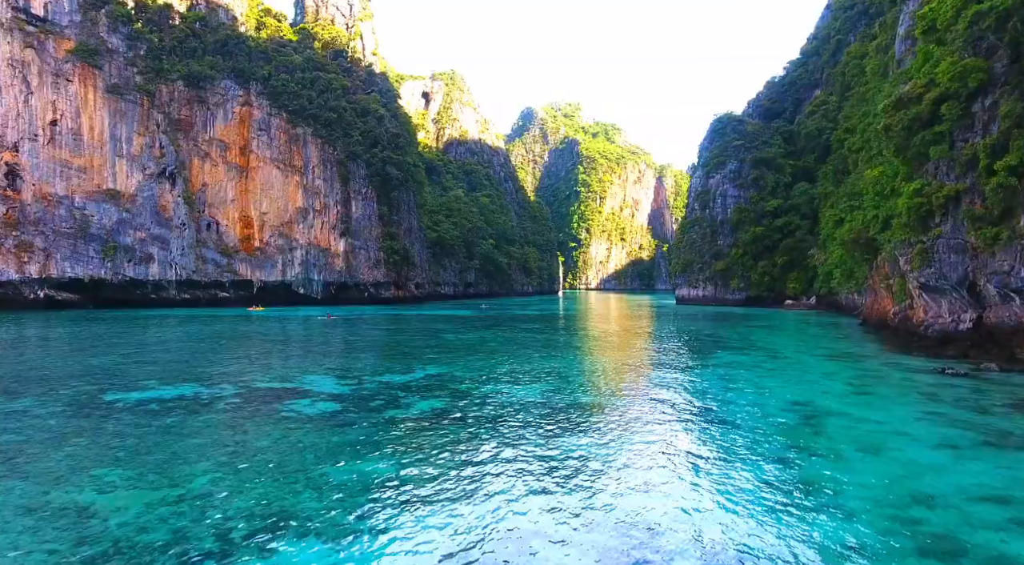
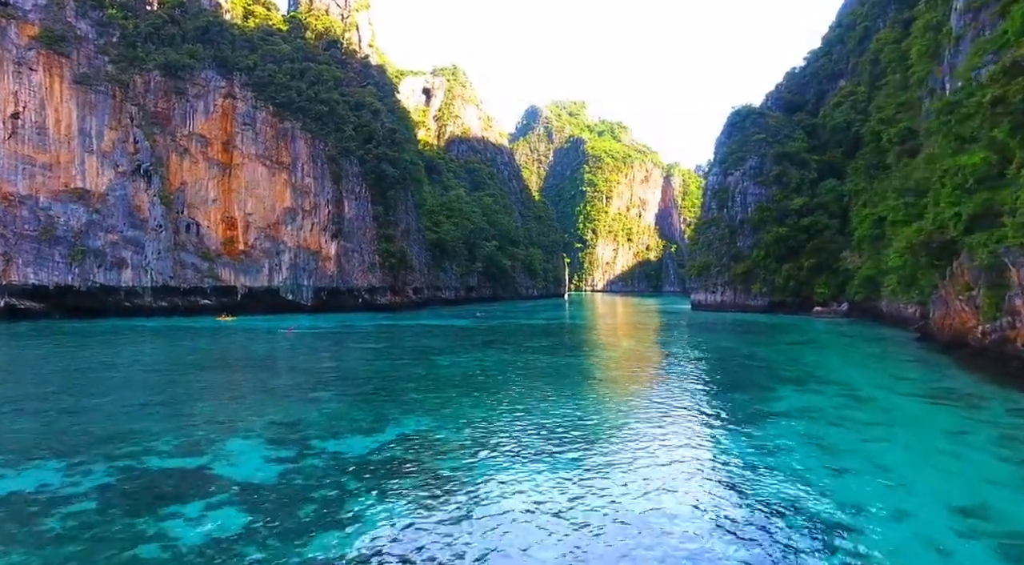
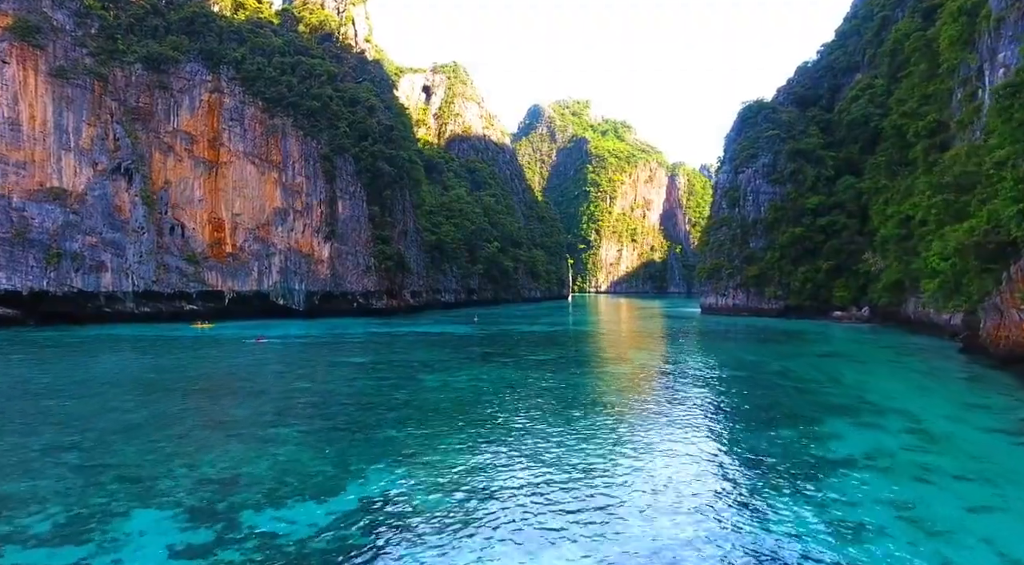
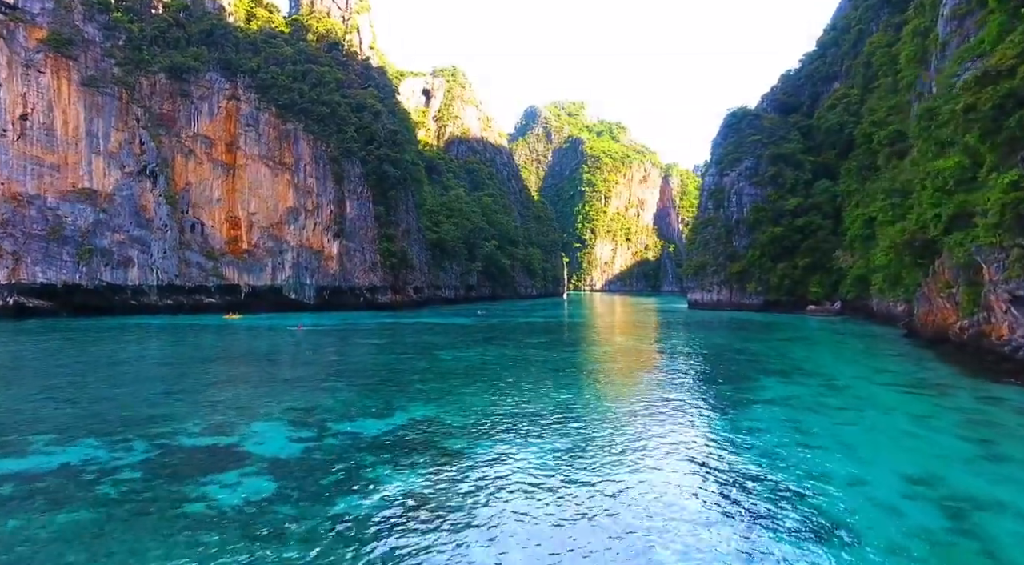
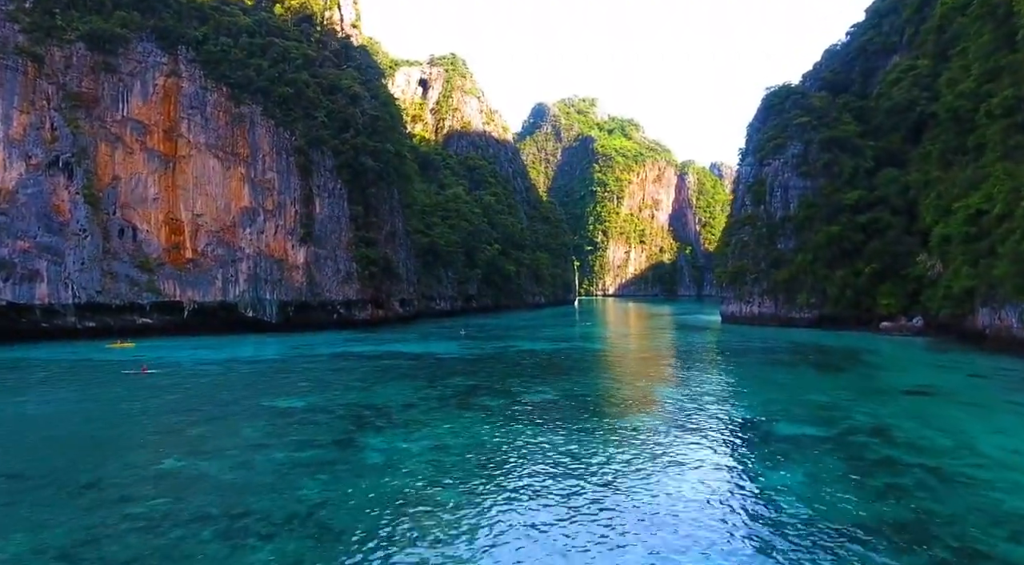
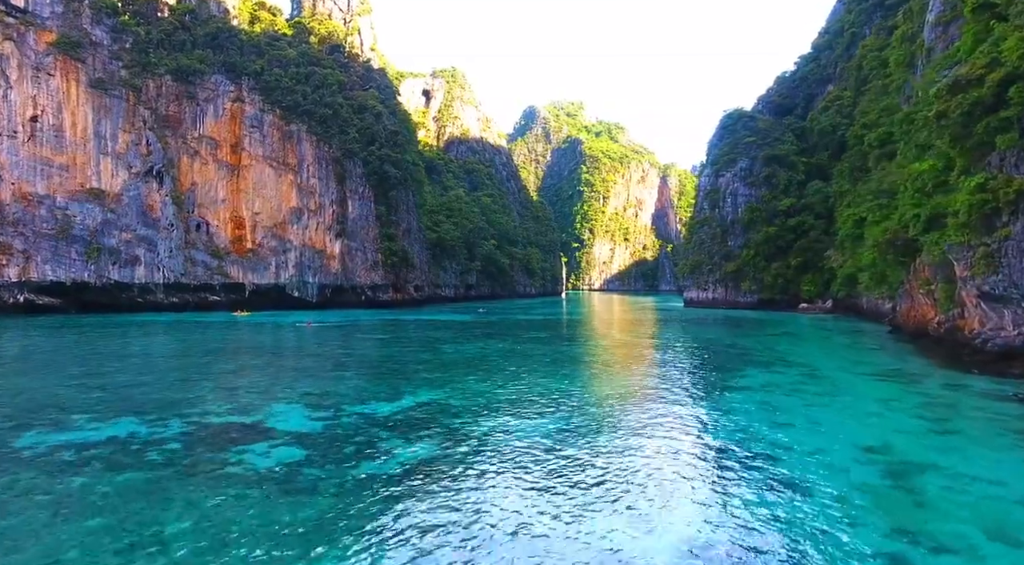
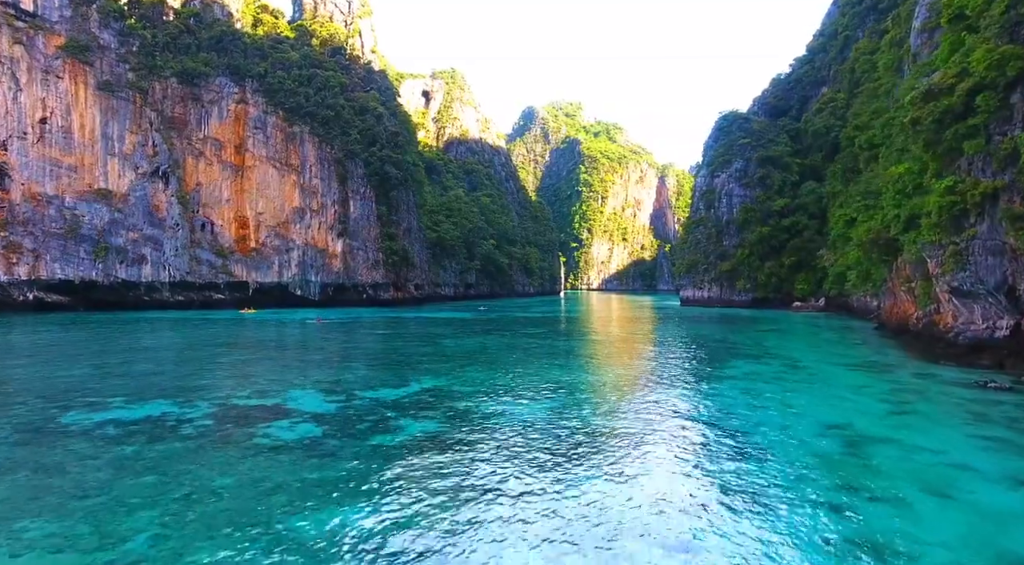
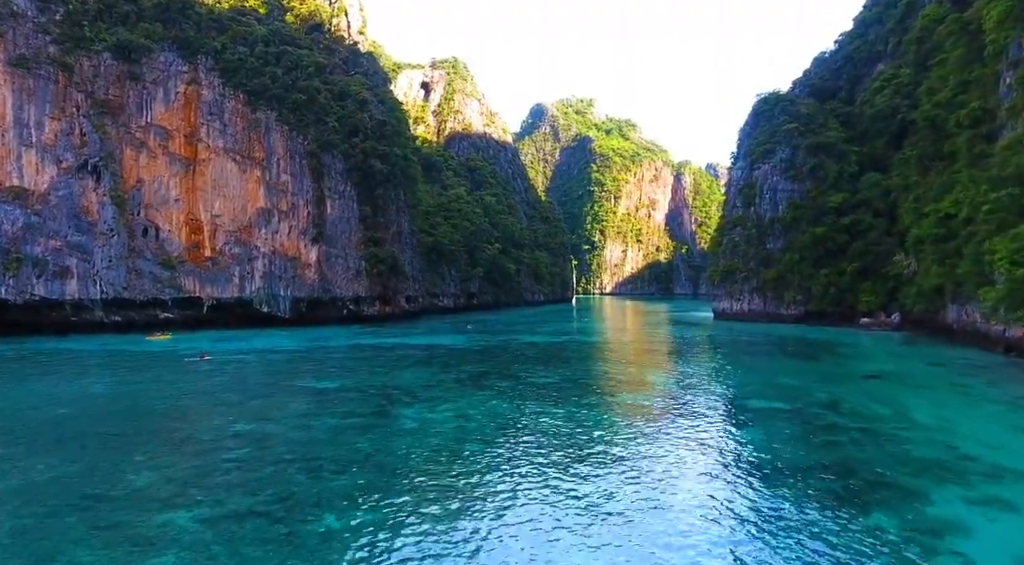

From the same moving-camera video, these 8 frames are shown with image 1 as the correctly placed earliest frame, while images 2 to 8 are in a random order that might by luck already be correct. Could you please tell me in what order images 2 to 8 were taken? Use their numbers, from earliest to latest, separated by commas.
7, 6, 4, 2, 3, 8, 5
